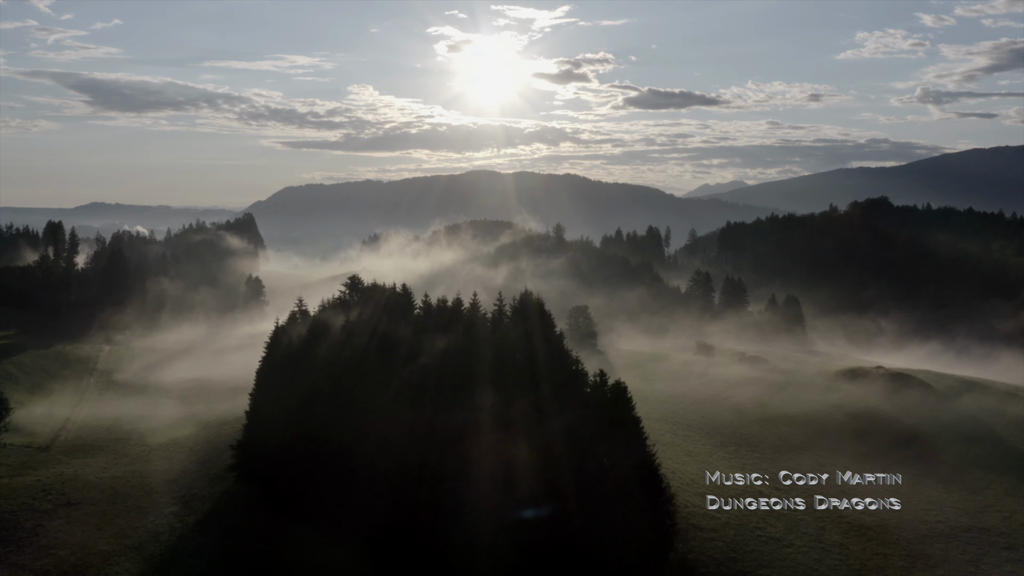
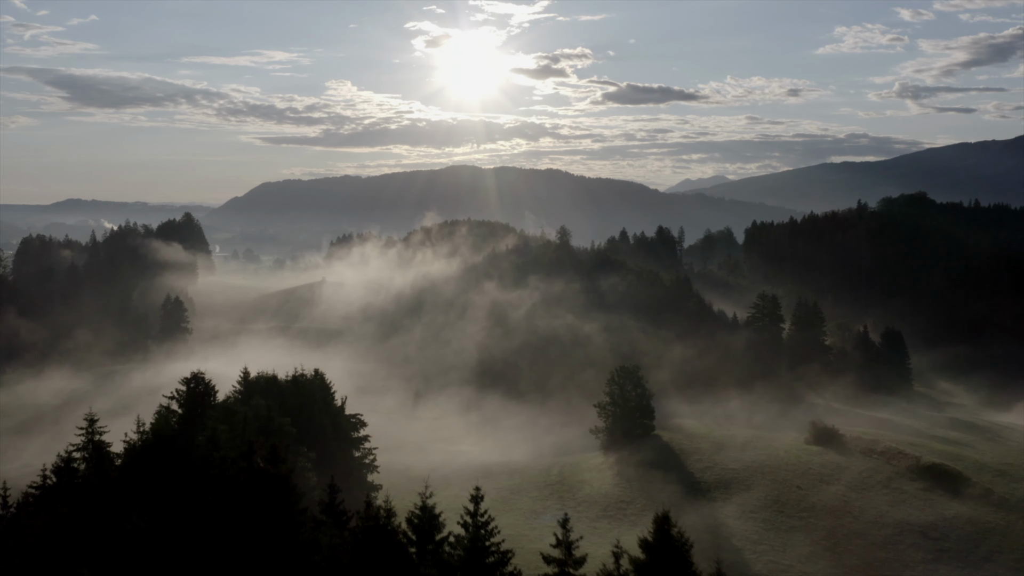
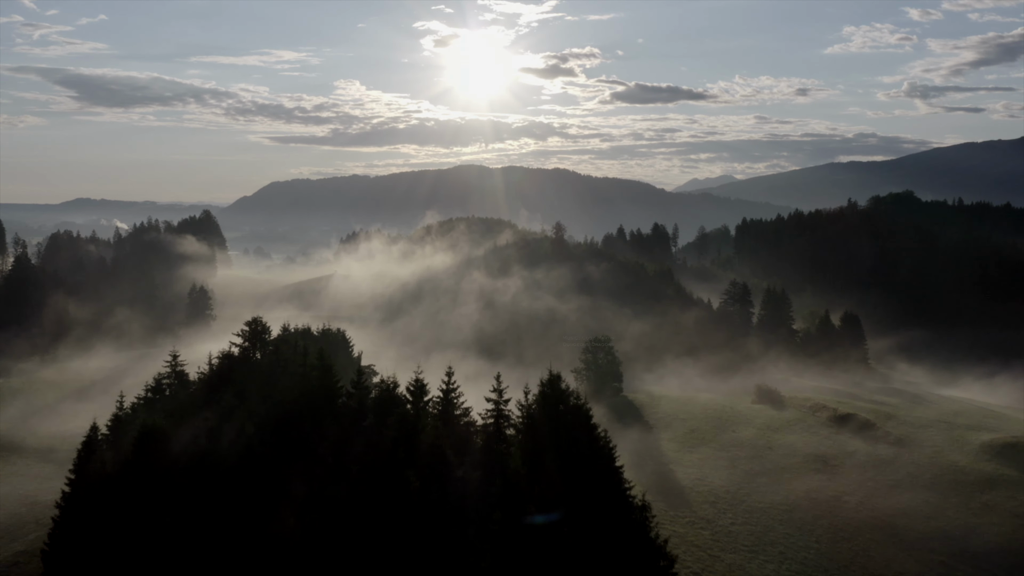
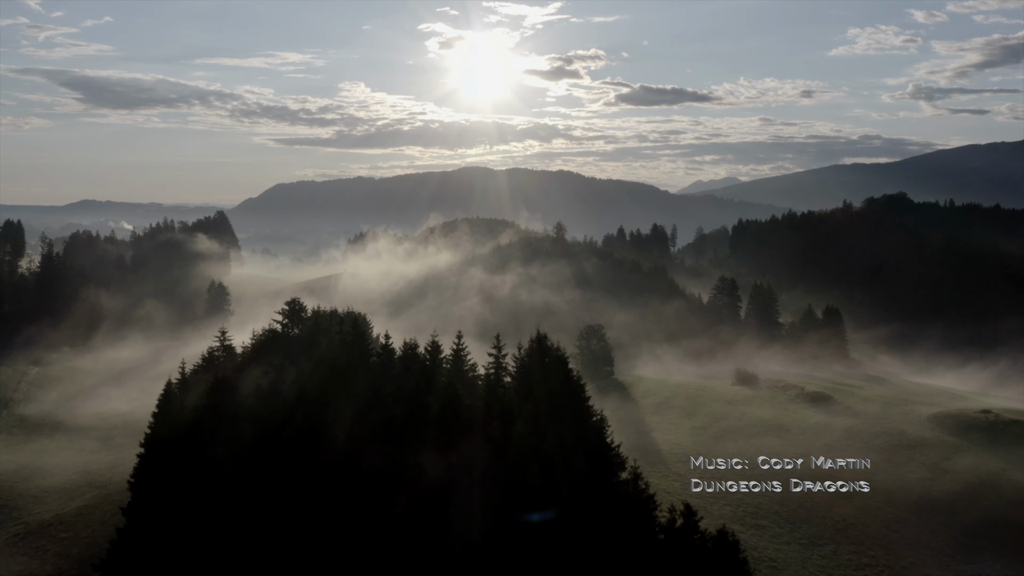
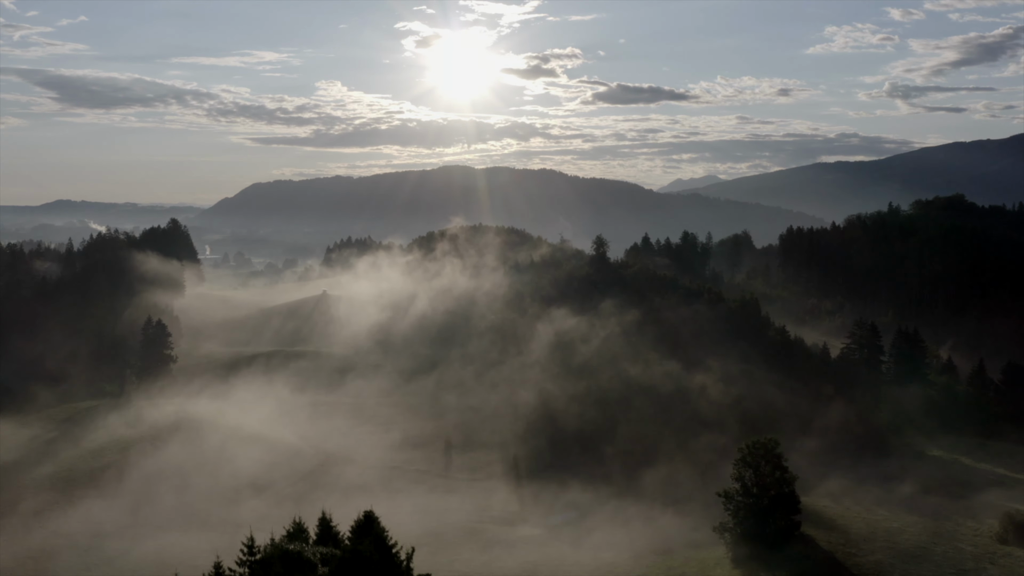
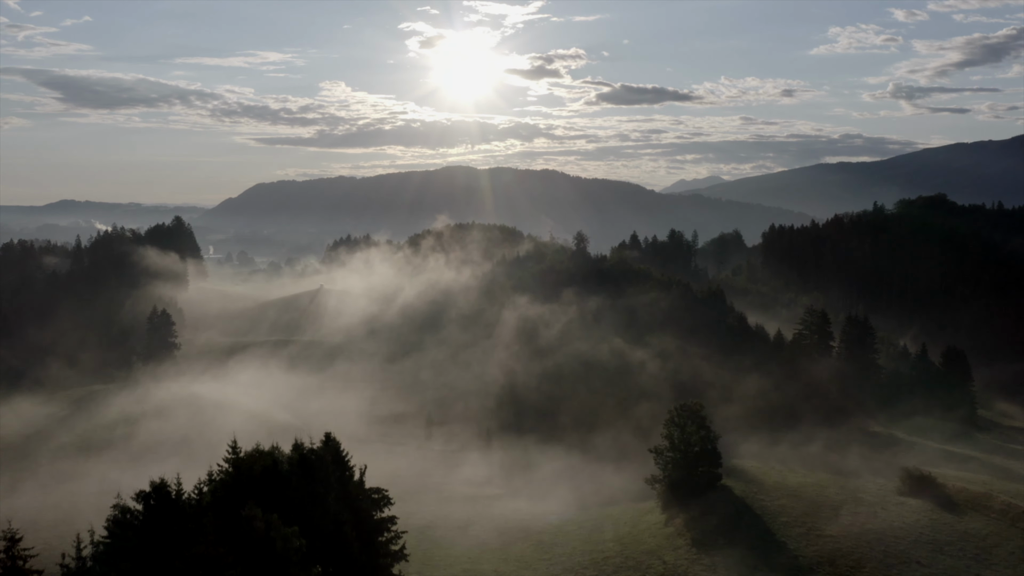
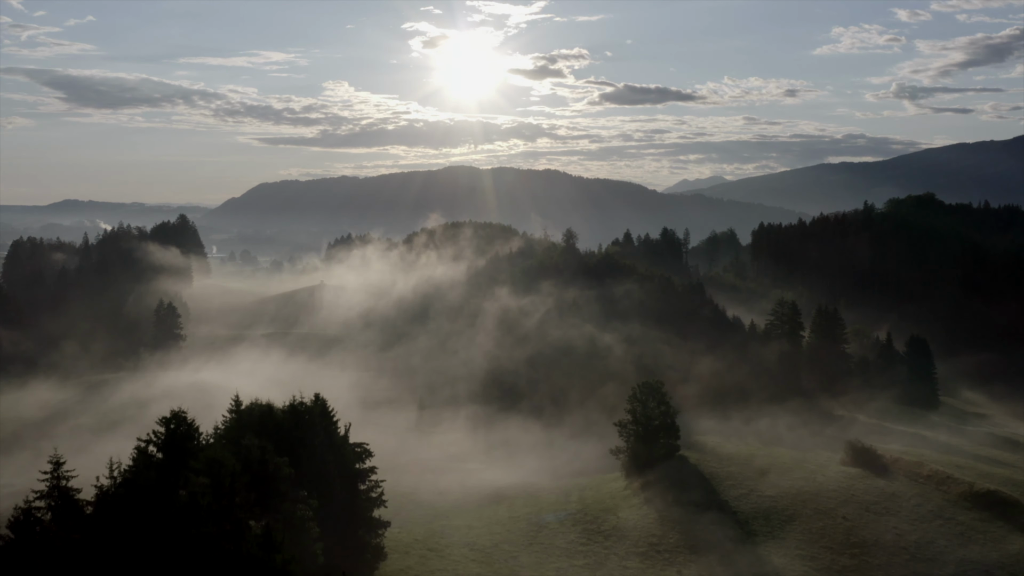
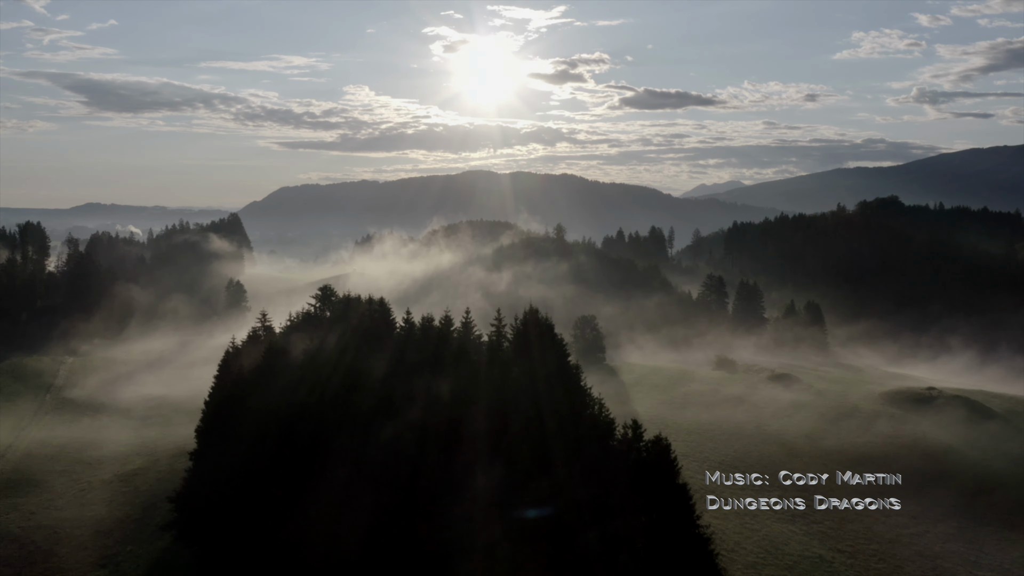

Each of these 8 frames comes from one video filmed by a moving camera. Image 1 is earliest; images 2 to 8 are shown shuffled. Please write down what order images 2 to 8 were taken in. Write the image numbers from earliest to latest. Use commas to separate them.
8, 4, 3, 2, 7, 6, 5
